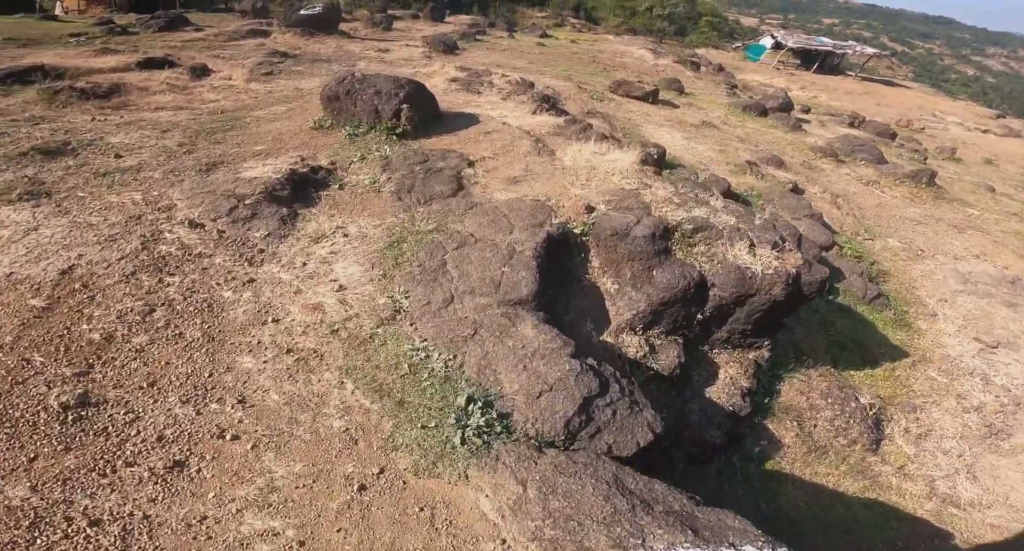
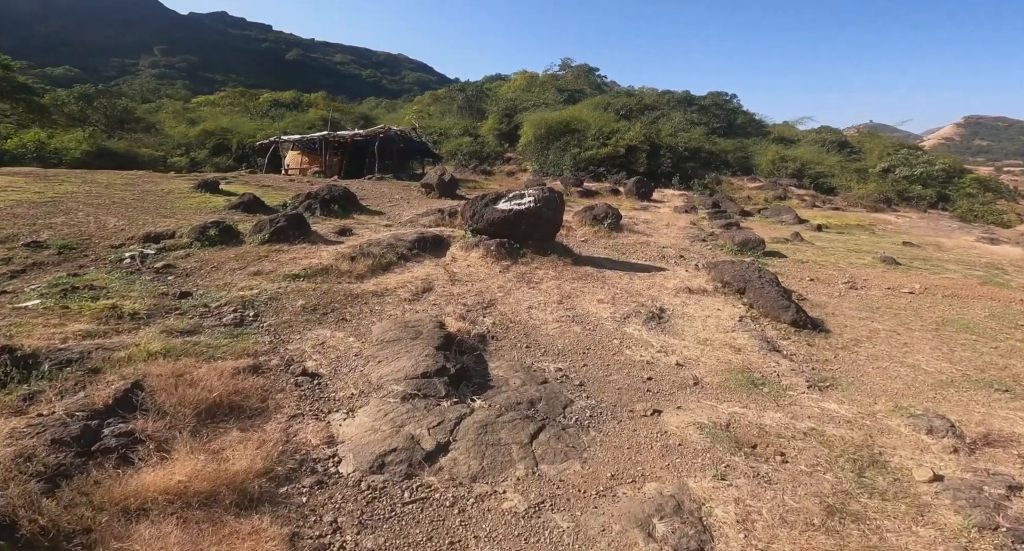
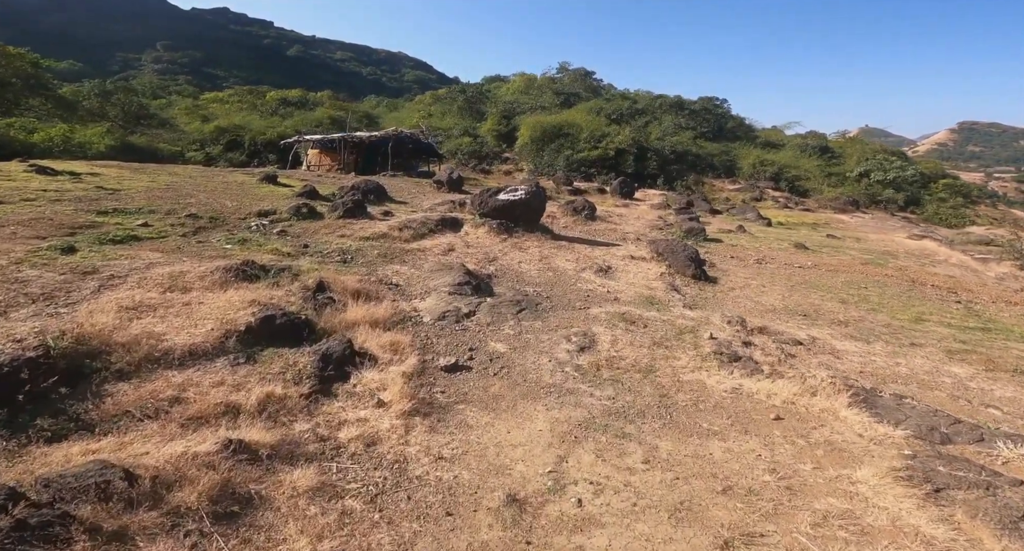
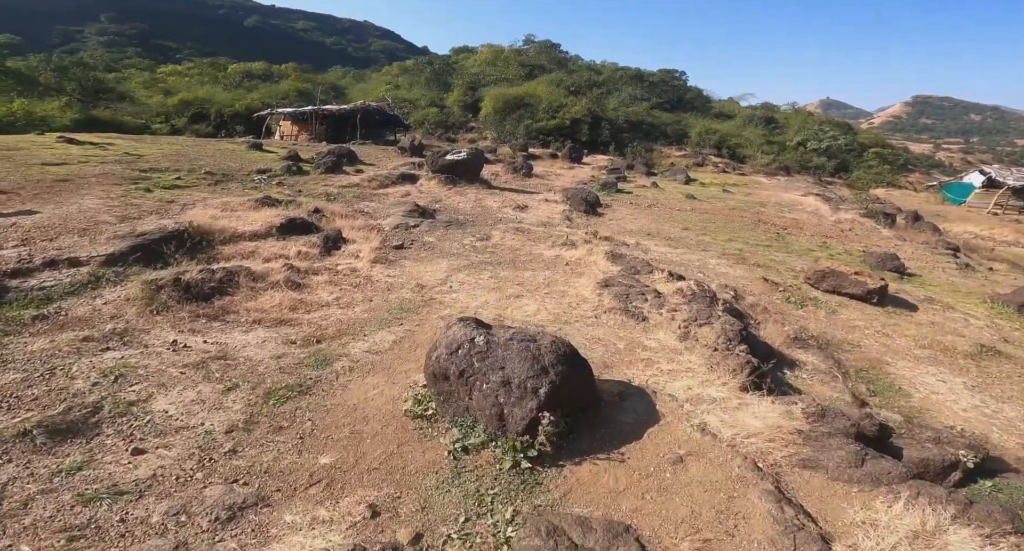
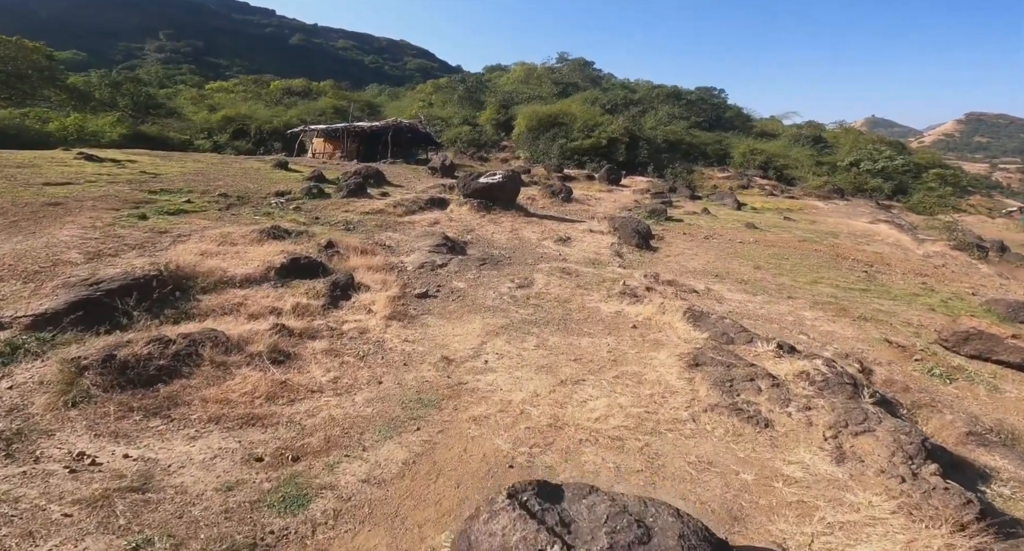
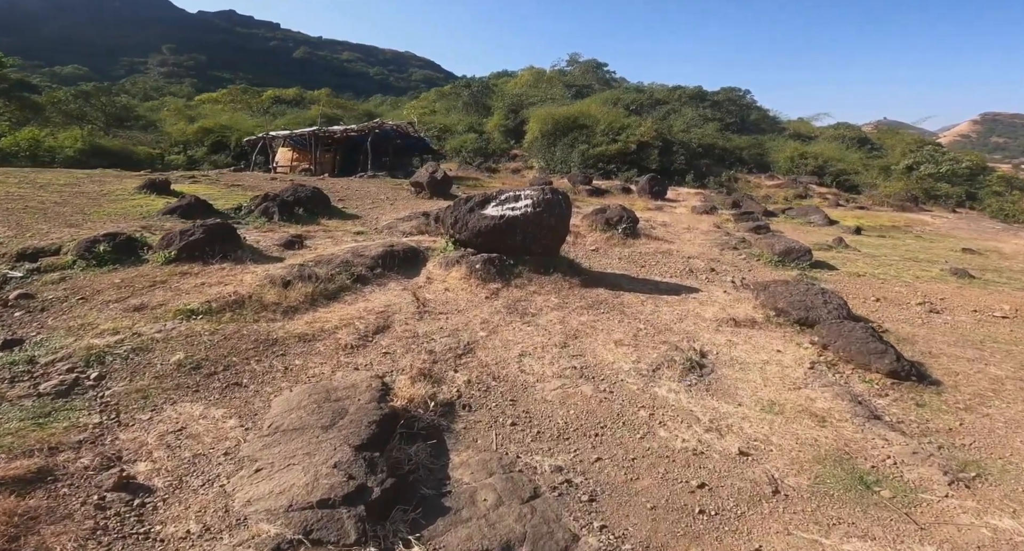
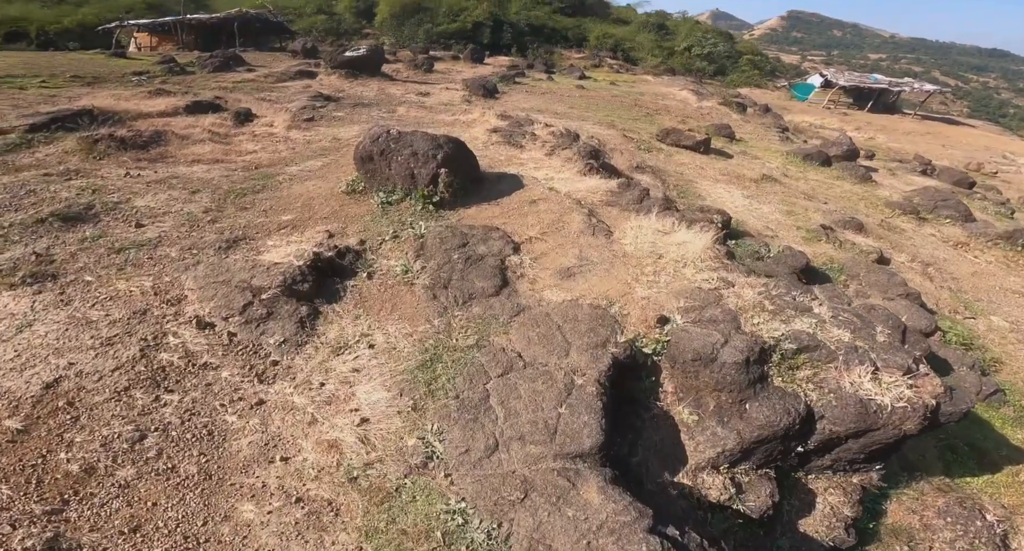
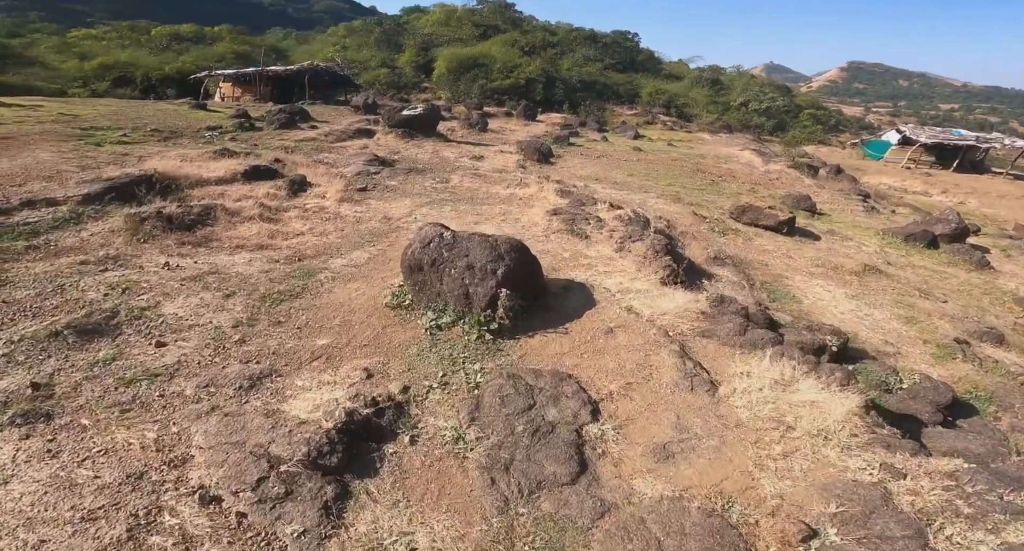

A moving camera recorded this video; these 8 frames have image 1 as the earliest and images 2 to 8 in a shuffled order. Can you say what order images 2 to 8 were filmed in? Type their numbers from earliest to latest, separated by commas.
7, 8, 4, 5, 3, 2, 6
